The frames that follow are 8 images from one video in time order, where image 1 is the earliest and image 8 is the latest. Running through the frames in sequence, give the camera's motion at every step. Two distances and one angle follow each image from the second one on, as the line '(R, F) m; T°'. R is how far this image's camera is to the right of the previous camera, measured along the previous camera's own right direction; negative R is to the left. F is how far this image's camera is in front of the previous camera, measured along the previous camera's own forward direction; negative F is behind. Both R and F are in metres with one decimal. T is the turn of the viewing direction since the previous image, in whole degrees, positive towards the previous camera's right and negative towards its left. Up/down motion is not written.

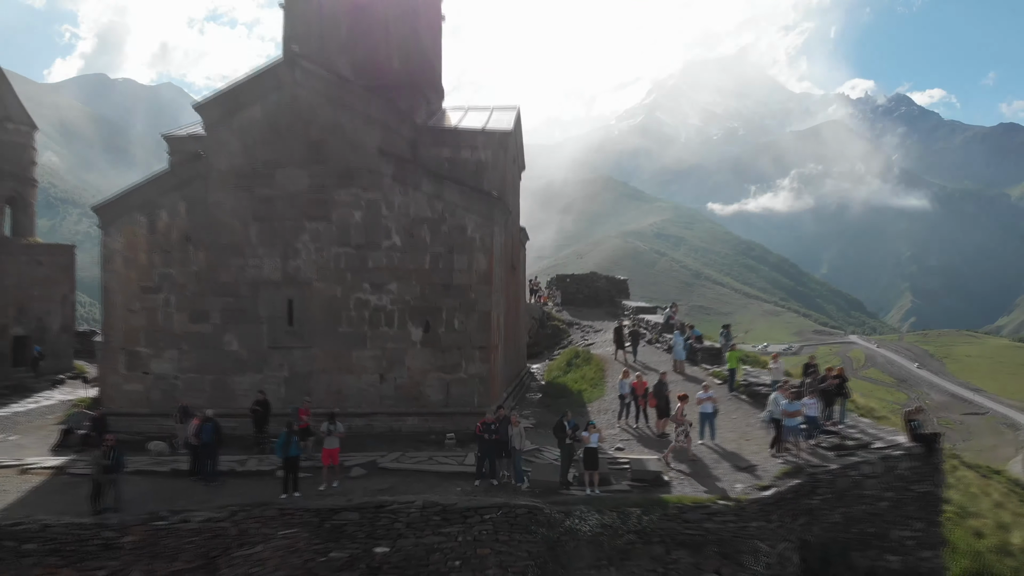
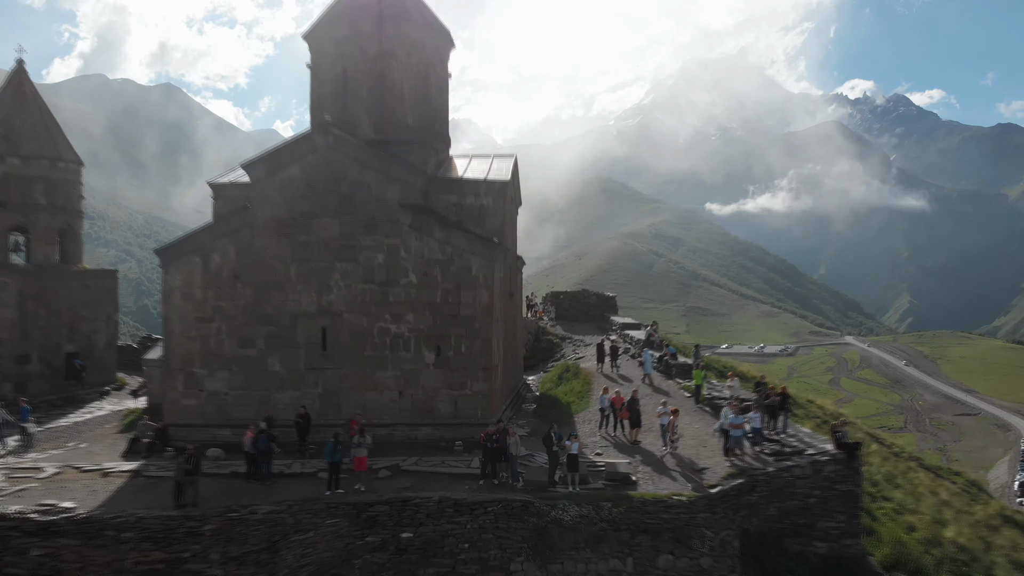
(0.0, -0.7) m; 0°
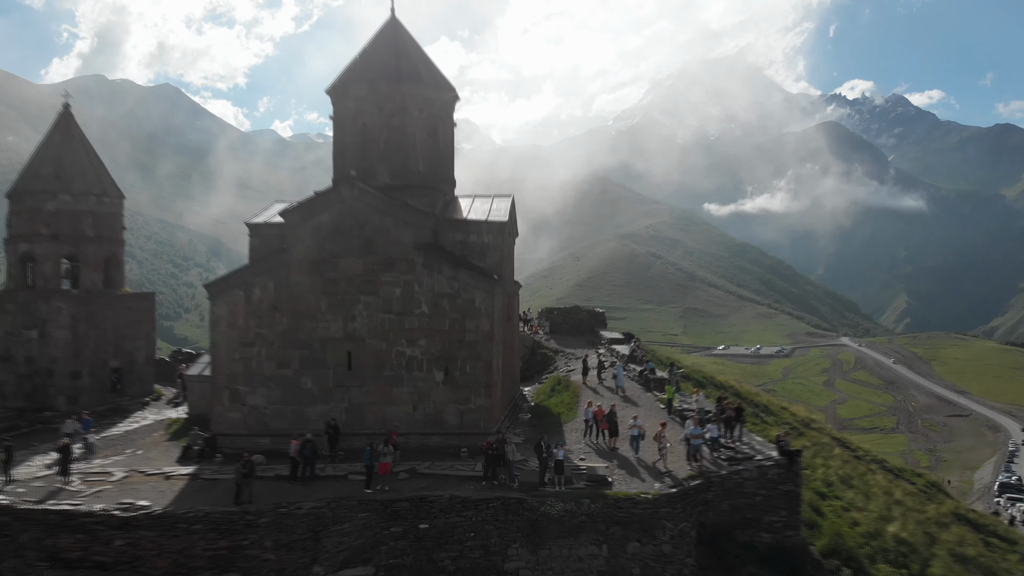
(0.0, -0.7) m; 0°
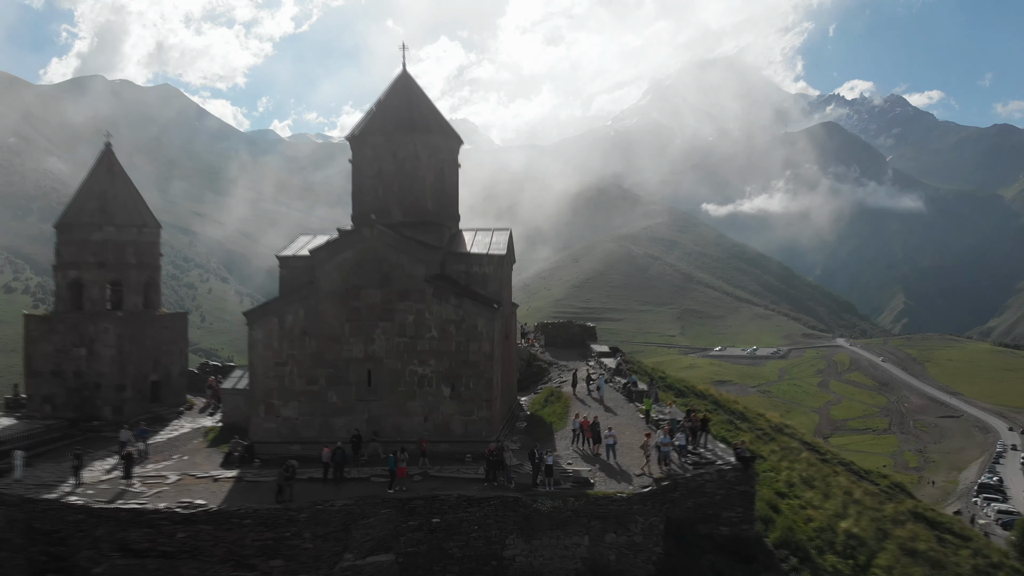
(0.0, -0.8) m; 0°
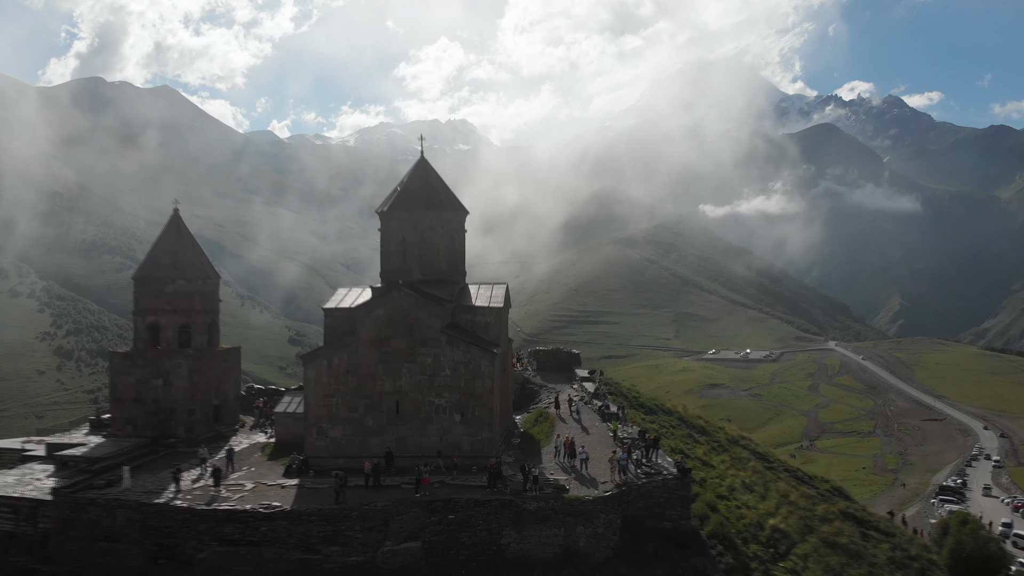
(0.0, -1.7) m; 0°
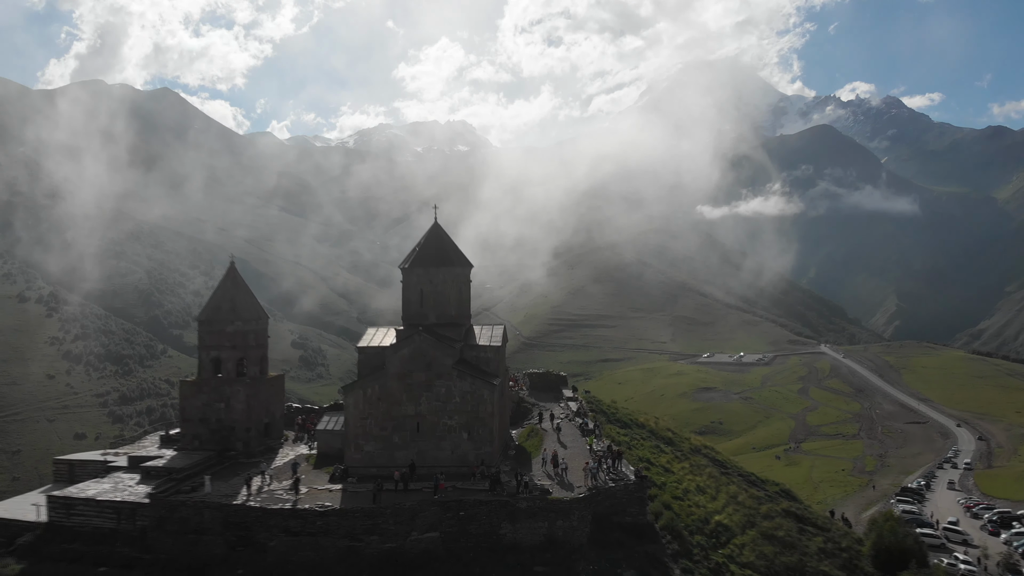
(0.0, -2.1) m; 0°
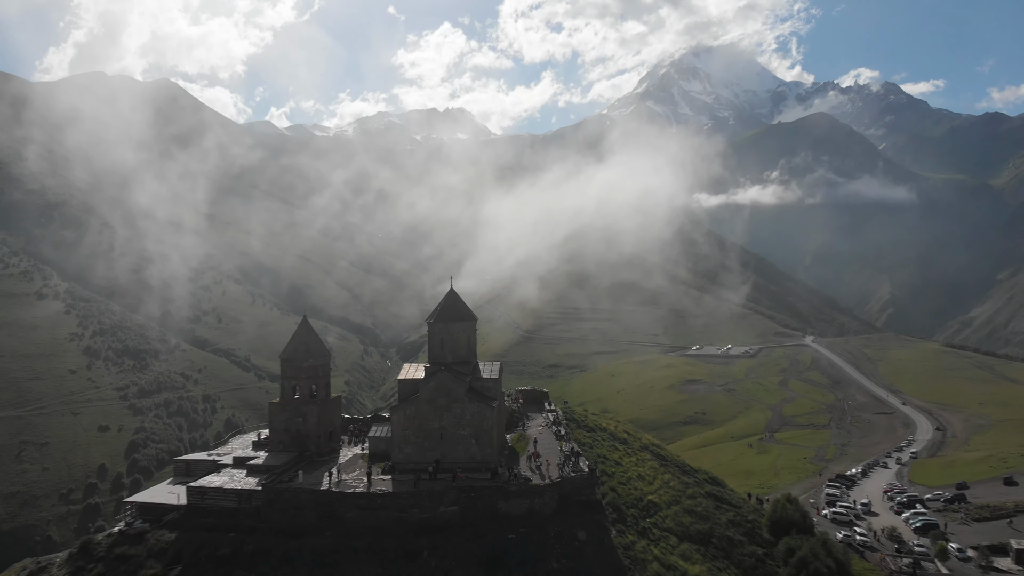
(+0.1, -4.4) m; 0°
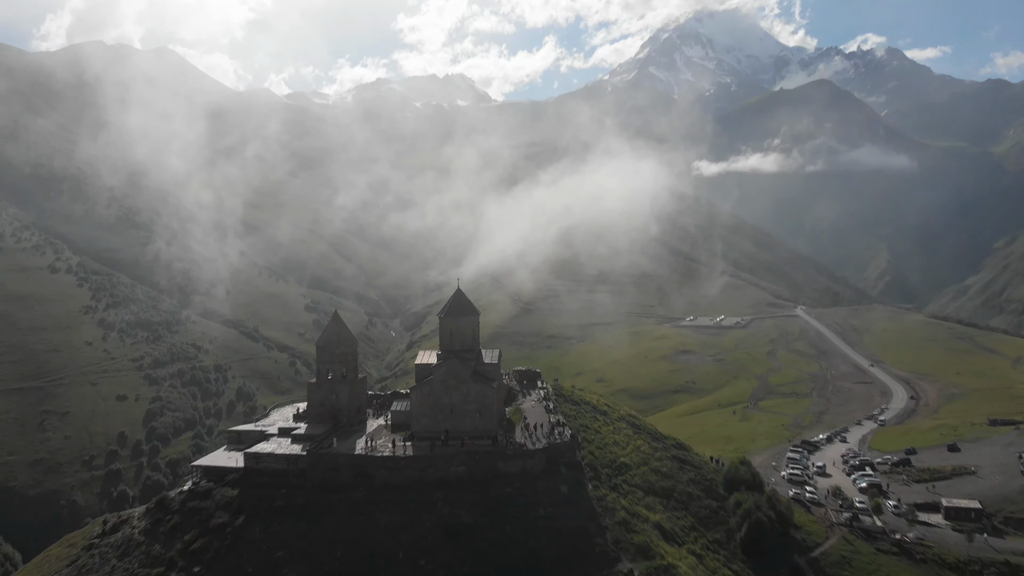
(+0.1, -3.0) m; 0°
